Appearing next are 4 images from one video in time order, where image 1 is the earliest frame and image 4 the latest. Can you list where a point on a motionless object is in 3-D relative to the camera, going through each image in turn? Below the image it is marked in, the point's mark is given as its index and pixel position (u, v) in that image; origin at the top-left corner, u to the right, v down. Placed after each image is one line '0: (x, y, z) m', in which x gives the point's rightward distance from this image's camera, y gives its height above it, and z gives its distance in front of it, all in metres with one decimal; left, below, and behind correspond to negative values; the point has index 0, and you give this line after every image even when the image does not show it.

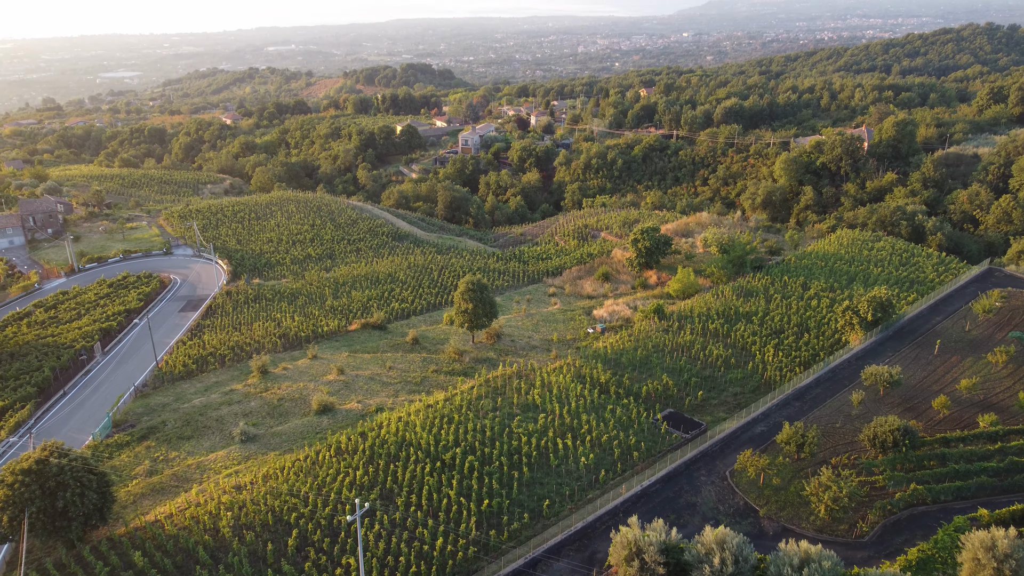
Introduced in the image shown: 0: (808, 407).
0: (+7.1, -2.9, +19.2) m
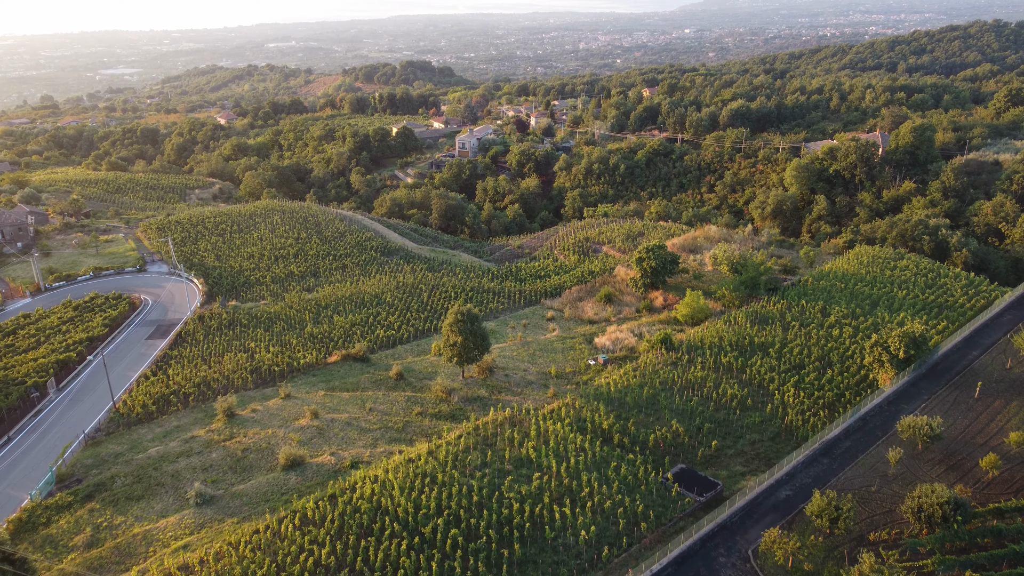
0: (+7.0, -3.8, +17.0) m
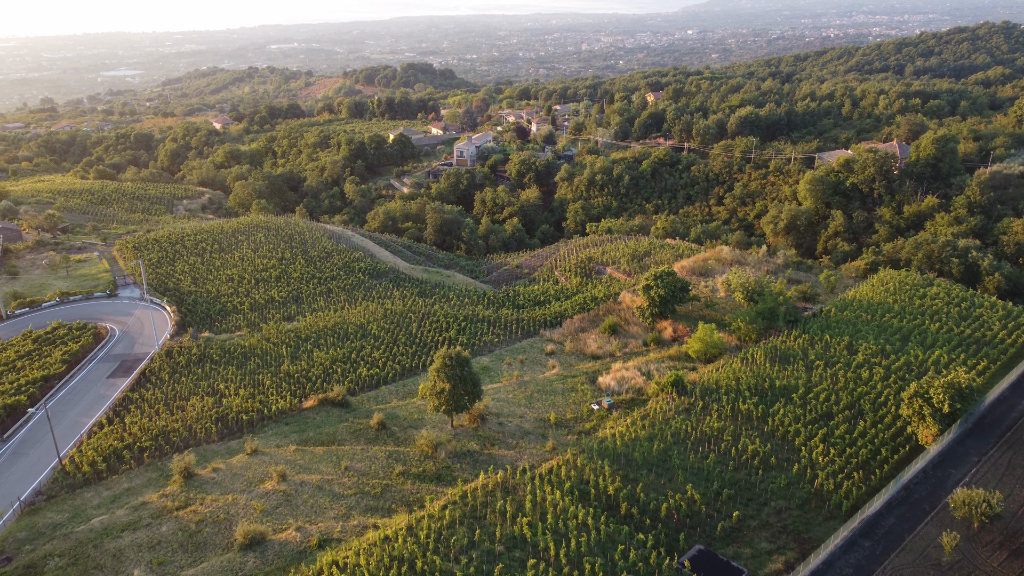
0: (+6.8, -4.8, +14.6) m
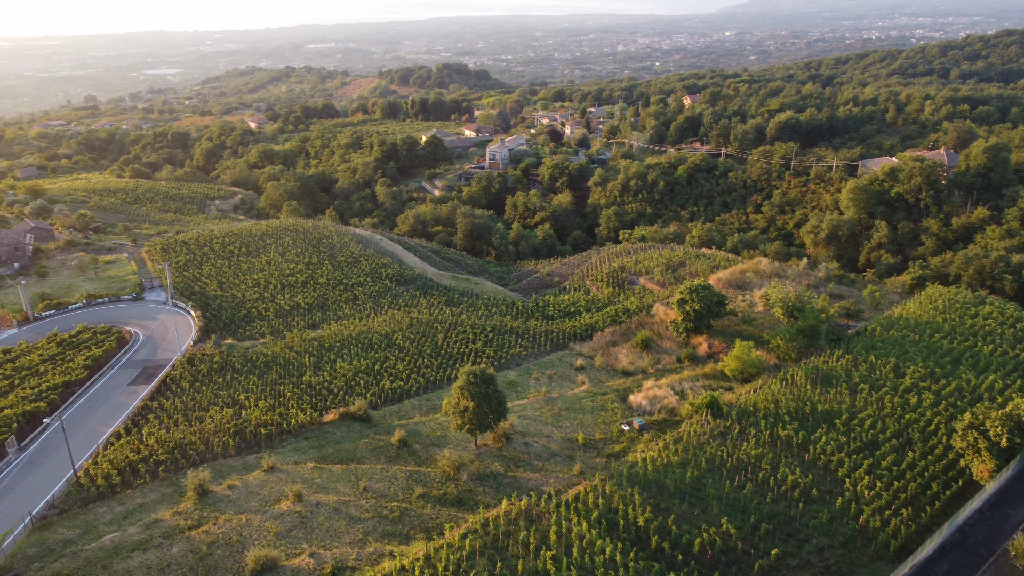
0: (+7.2, -5.3, +13.5) m
